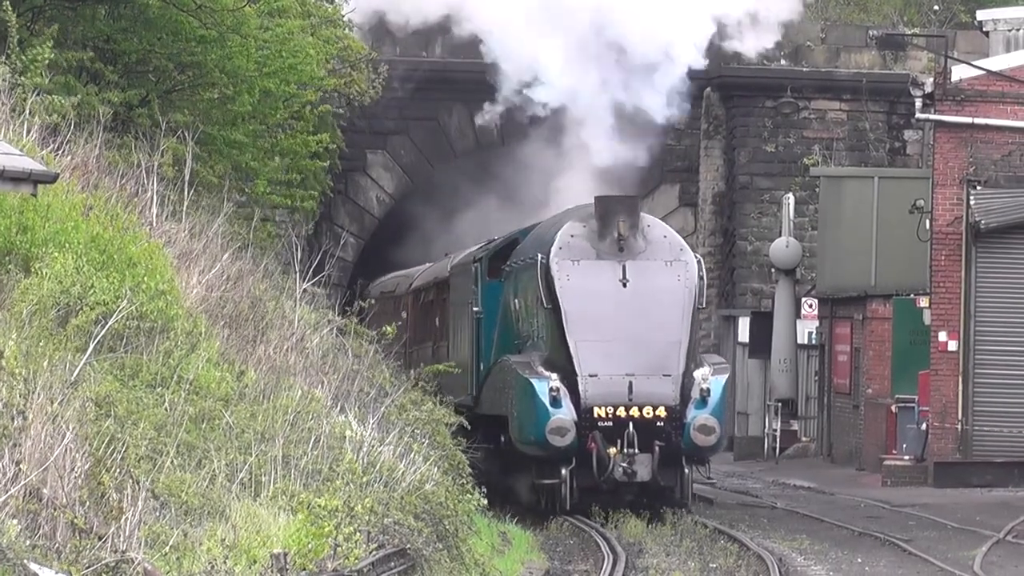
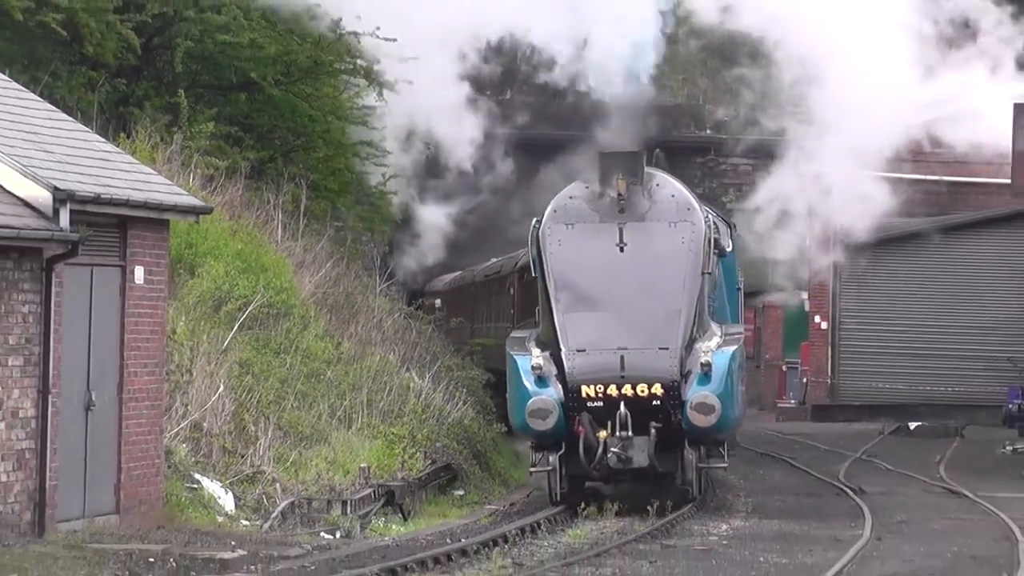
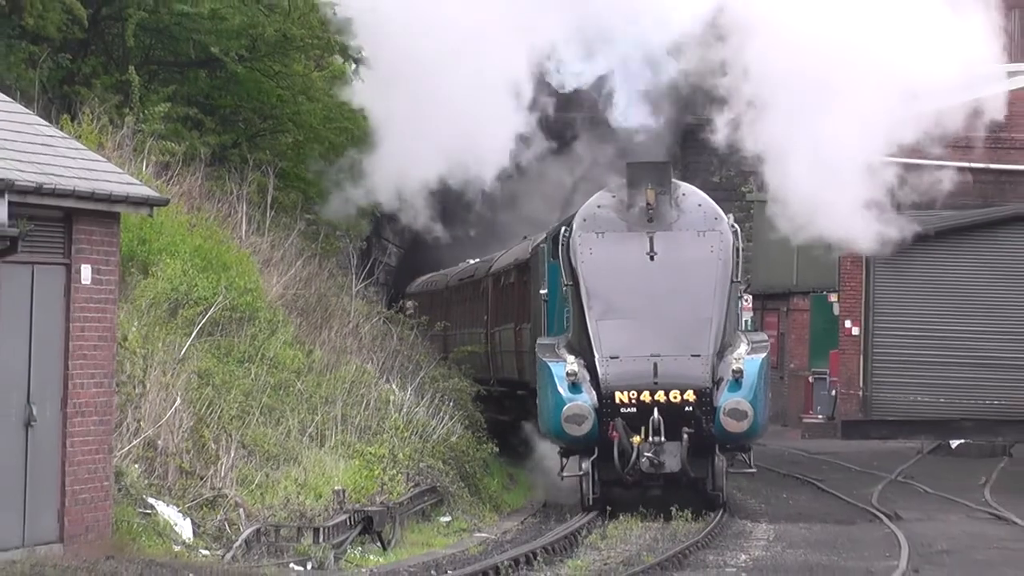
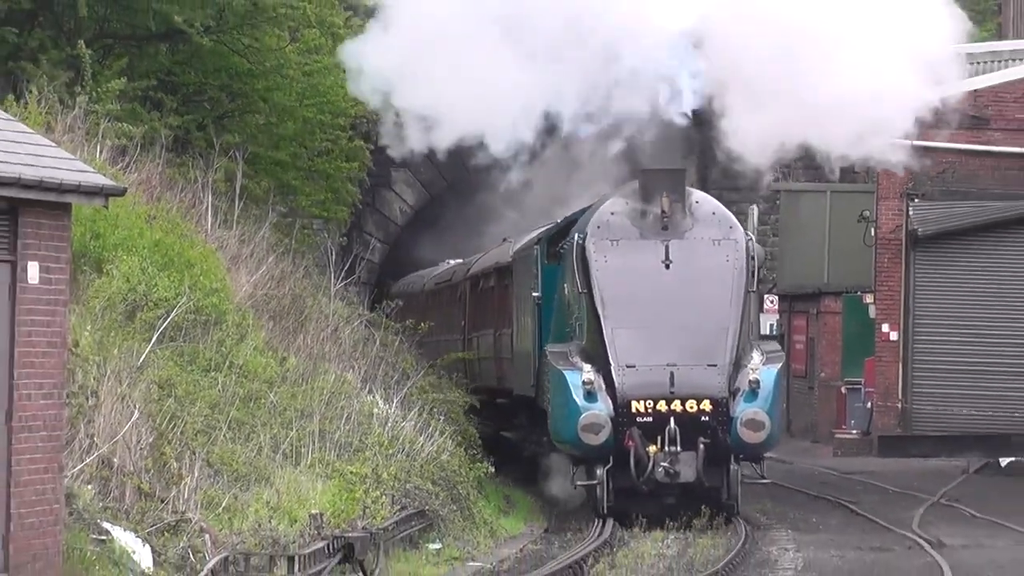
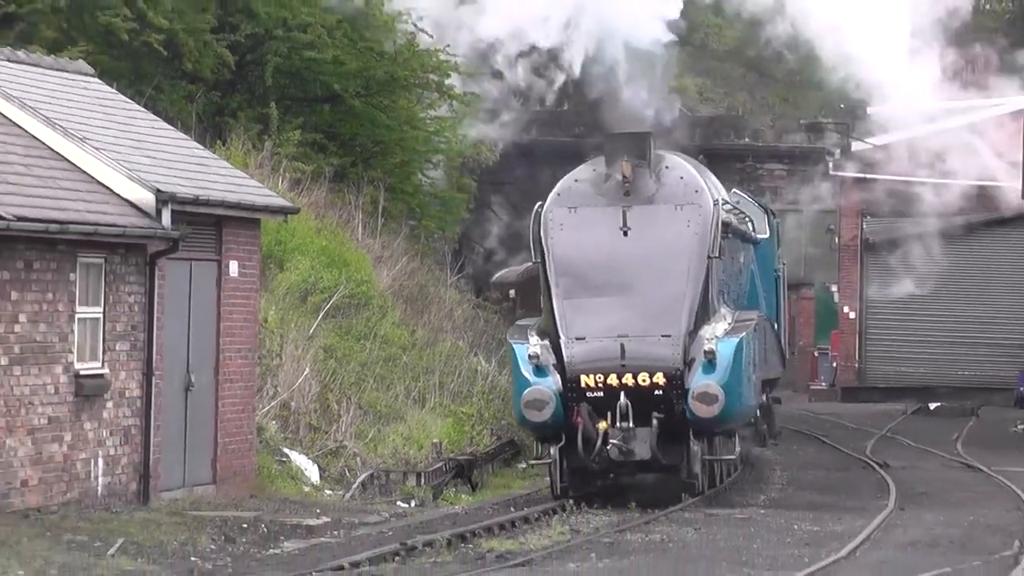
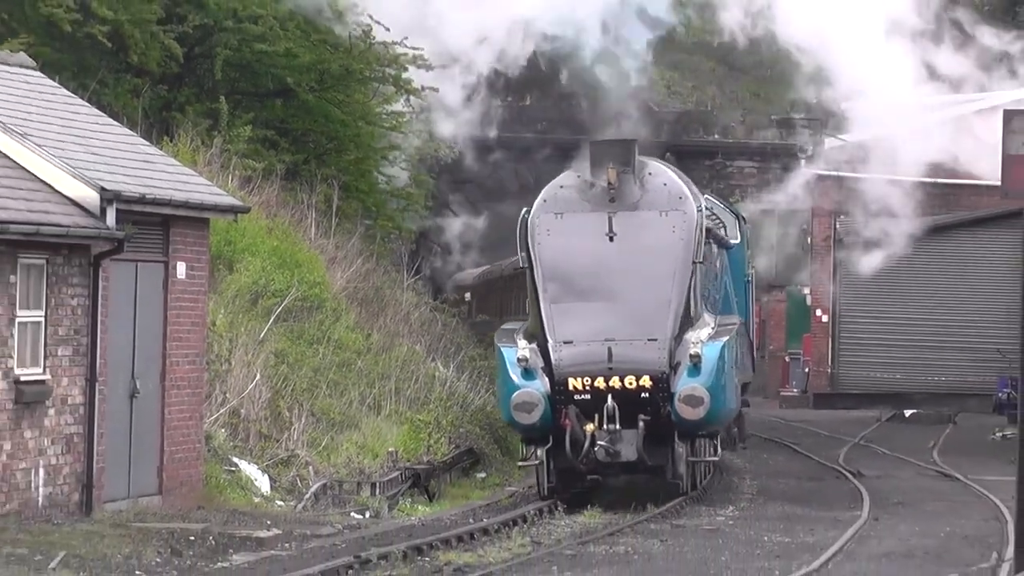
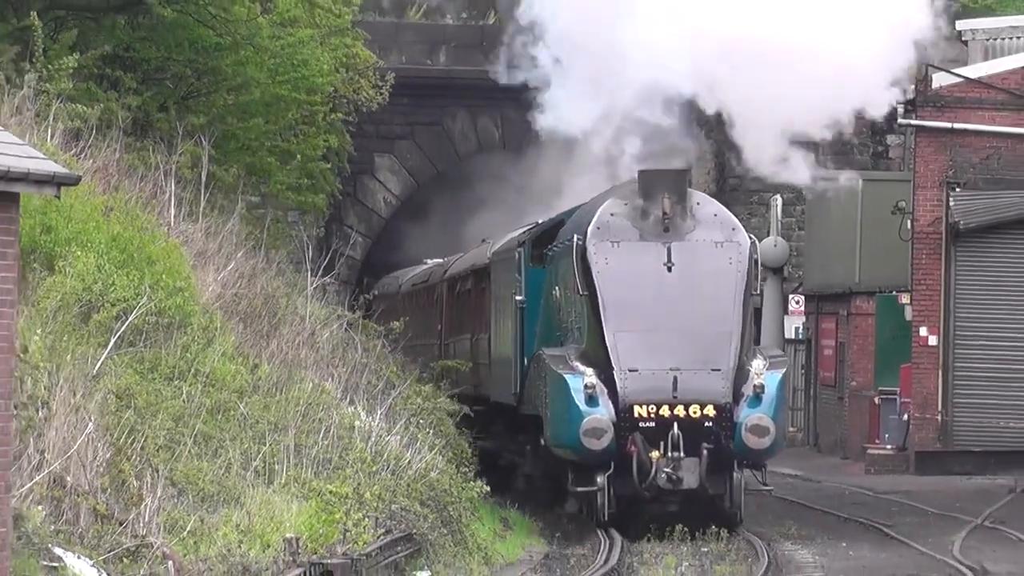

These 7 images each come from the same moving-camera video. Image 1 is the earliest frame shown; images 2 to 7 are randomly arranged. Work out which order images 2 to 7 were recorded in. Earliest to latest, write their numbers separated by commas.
7, 4, 3, 2, 6, 5
